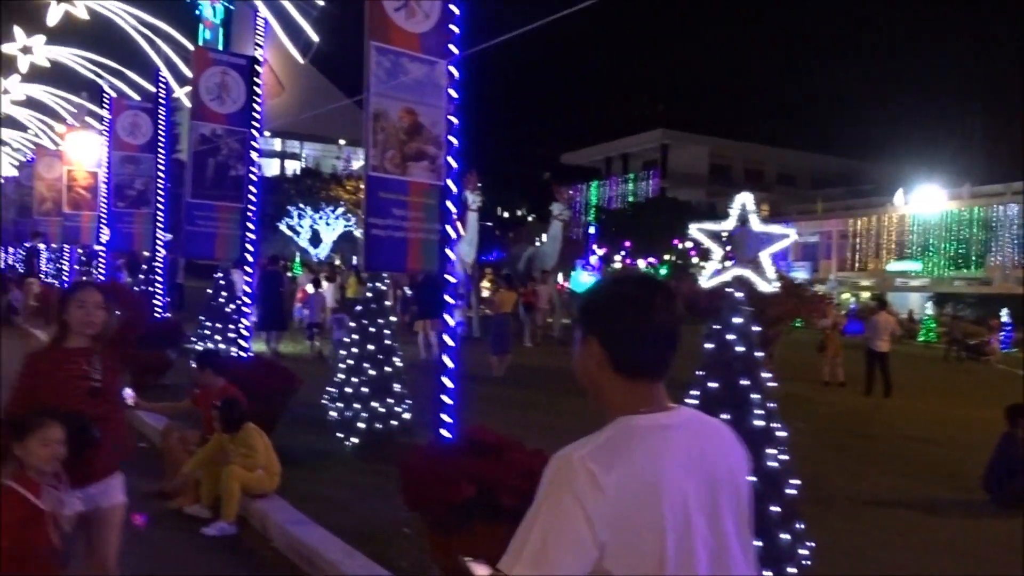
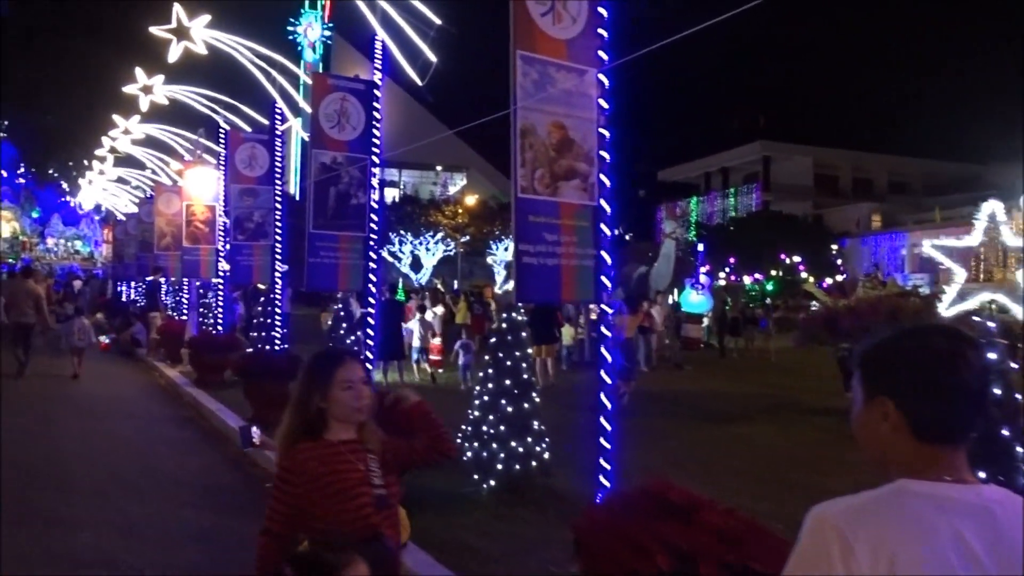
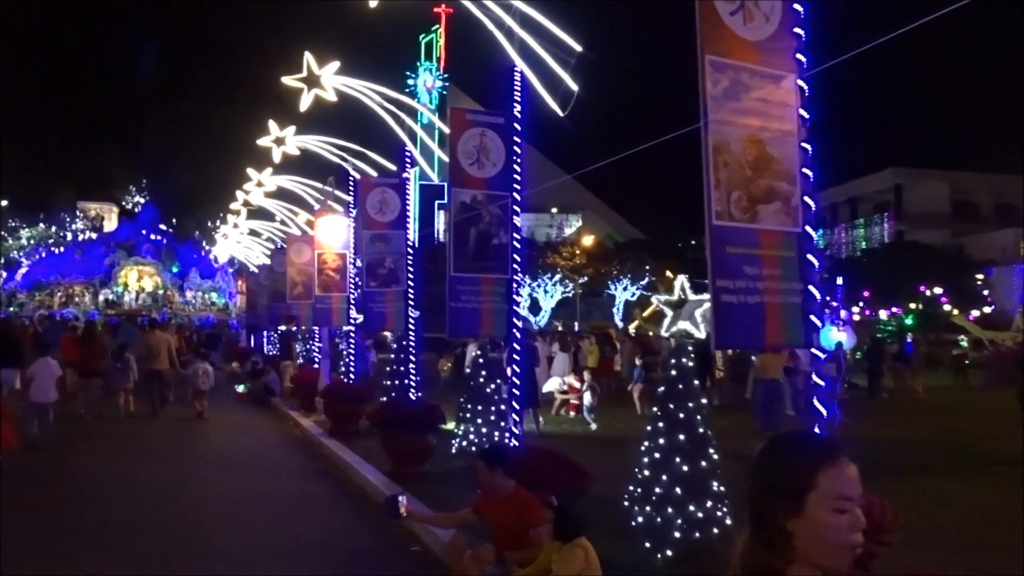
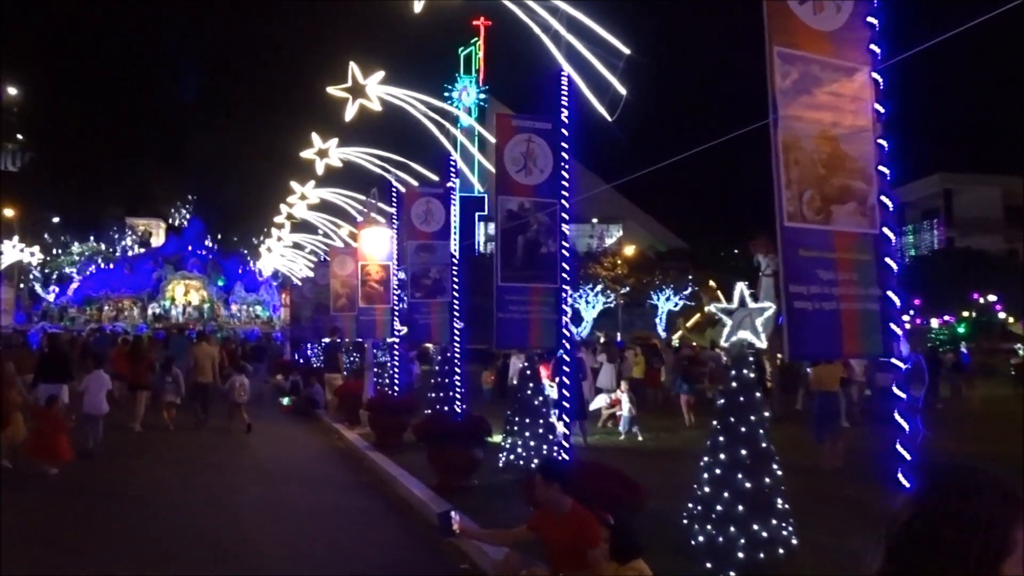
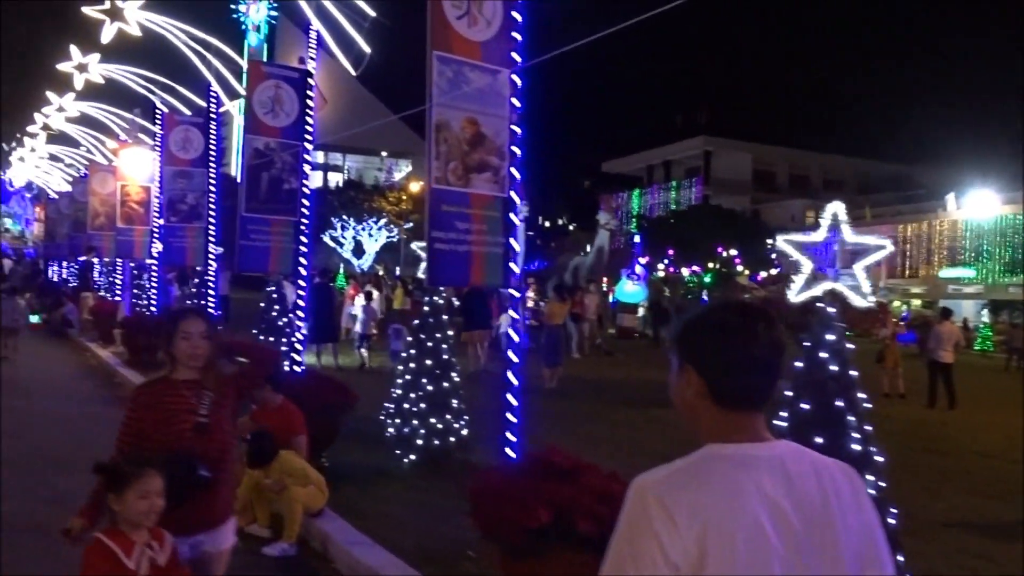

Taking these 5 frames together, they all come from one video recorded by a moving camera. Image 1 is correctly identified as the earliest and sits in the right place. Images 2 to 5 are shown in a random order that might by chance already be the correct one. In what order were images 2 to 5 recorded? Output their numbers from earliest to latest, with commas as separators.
5, 2, 3, 4
